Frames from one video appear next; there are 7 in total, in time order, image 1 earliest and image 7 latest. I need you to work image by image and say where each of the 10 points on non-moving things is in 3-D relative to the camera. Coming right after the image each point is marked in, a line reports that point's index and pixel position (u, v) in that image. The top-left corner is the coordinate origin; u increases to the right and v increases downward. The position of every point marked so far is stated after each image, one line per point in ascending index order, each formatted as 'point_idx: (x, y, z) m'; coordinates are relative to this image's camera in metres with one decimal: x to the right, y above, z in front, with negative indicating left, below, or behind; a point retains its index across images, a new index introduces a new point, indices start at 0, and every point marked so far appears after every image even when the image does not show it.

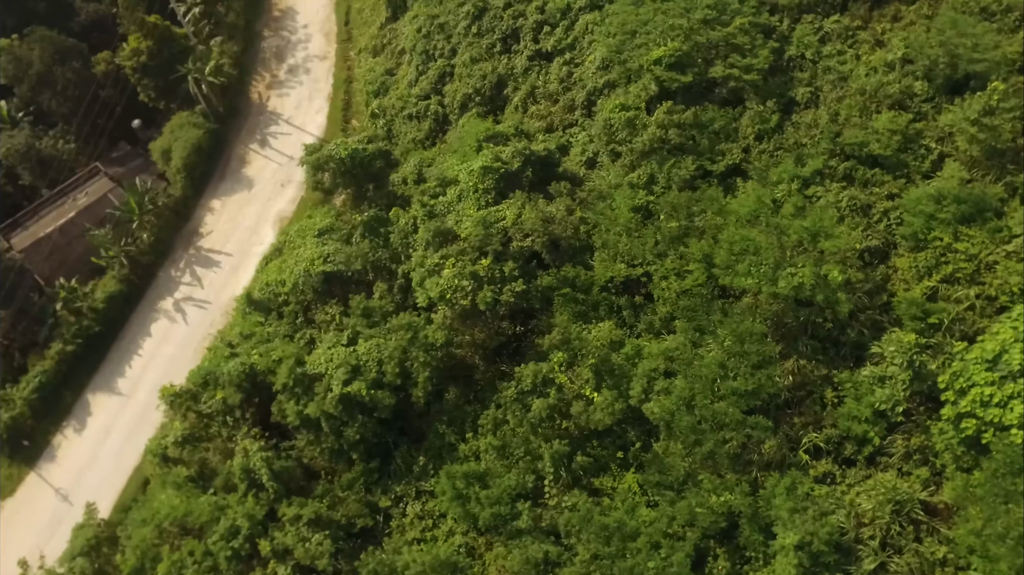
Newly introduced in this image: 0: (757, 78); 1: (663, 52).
0: (+5.6, +4.8, +18.2) m
1: (+3.6, +5.5, +18.8) m
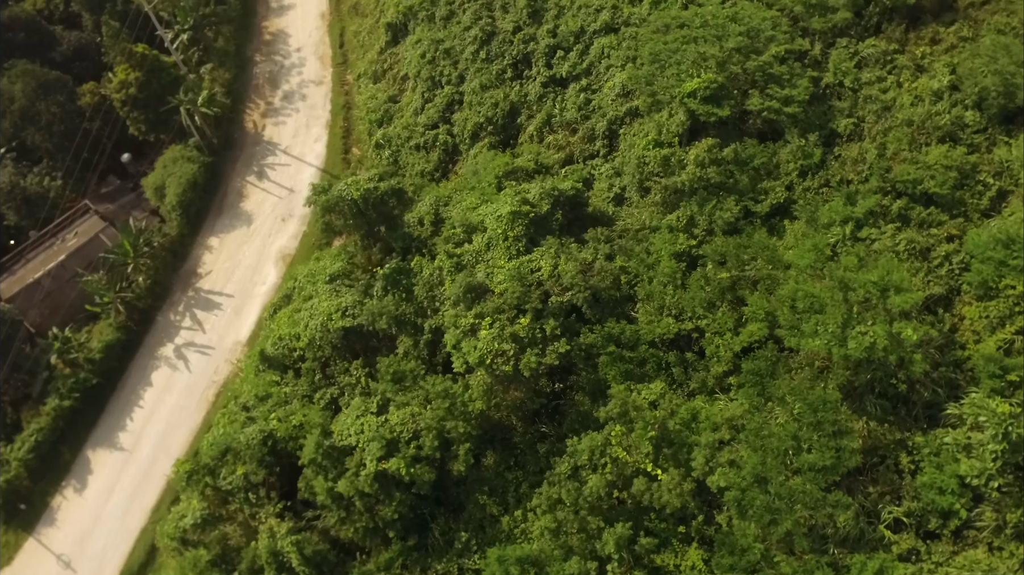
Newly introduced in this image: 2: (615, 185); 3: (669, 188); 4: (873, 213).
0: (+6.2, +3.8, +17.3) m
1: (+4.1, +4.5, +17.8) m
2: (+2.4, +2.3, +18.2) m
3: (+3.4, +2.2, +17.5) m
4: (+7.1, +1.5, +15.7) m
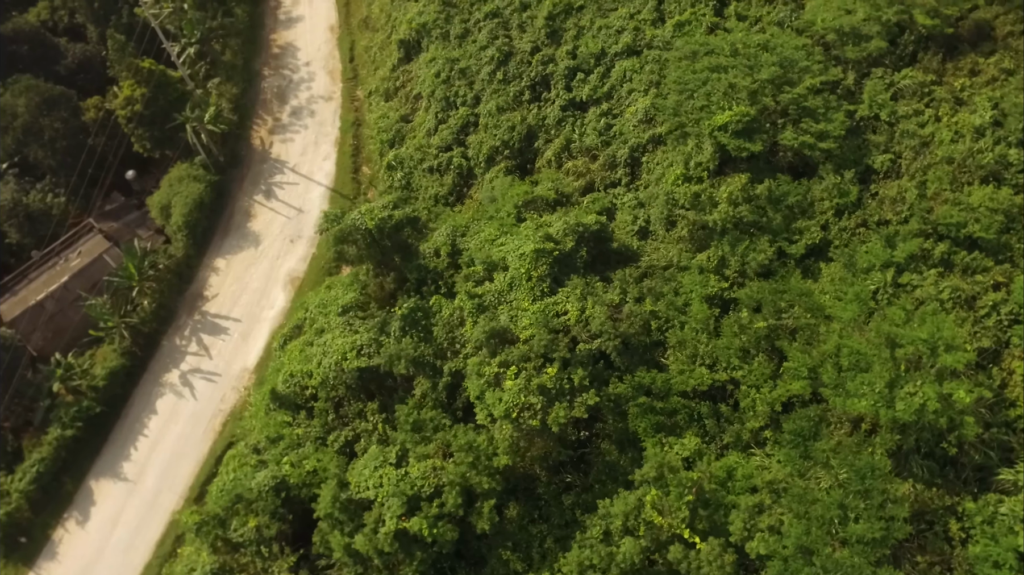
0: (+6.7, +2.9, +16.6) m
1: (+4.6, +3.7, +17.1) m
2: (+2.9, +1.5, +17.5) m
3: (+3.9, +1.3, +16.9) m
4: (+7.6, +0.6, +15.1) m
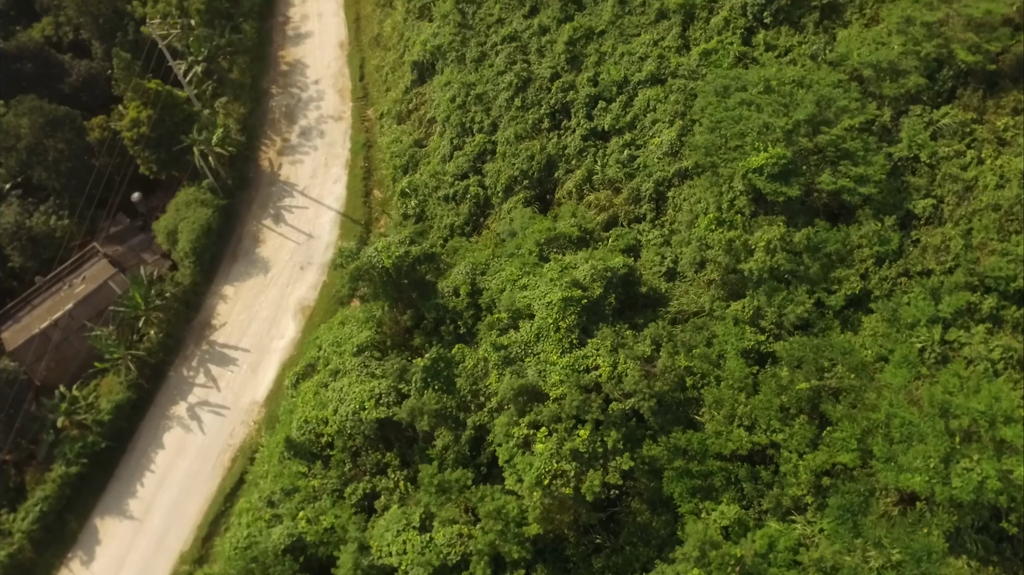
0: (+7.2, +1.9, +15.9) m
1: (+5.2, +2.6, +16.4) m
2: (+3.4, +0.5, +16.9) m
3: (+4.5, +0.3, +16.2) m
4: (+8.2, -0.4, +14.4) m
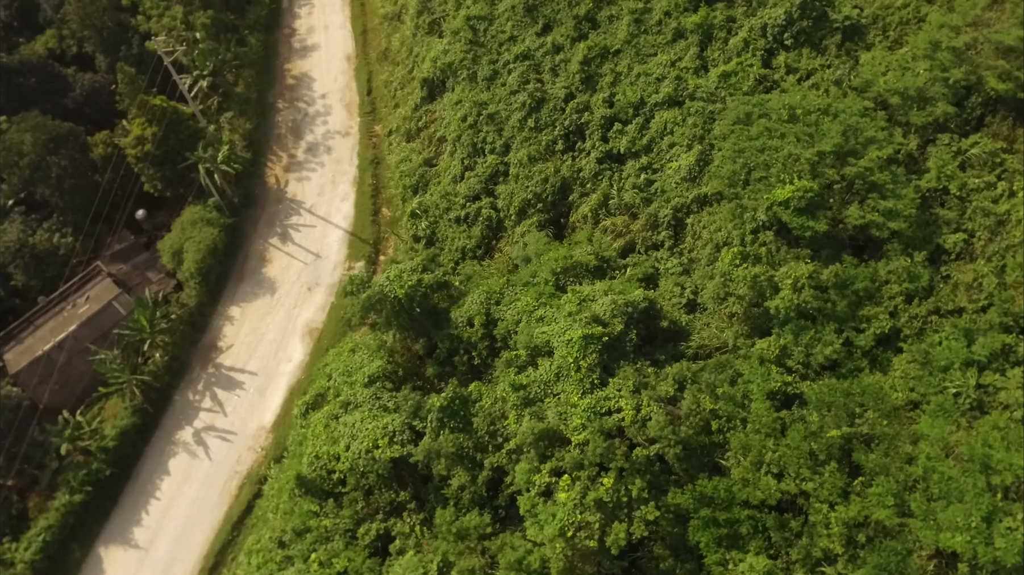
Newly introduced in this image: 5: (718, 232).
0: (+7.6, +1.2, +15.5) m
1: (+5.5, +1.9, +16.0) m
2: (+3.7, -0.2, +16.4) m
3: (+4.8, -0.4, +15.7) m
4: (+8.5, -1.2, +14.0) m
5: (+4.5, +1.2, +17.0) m
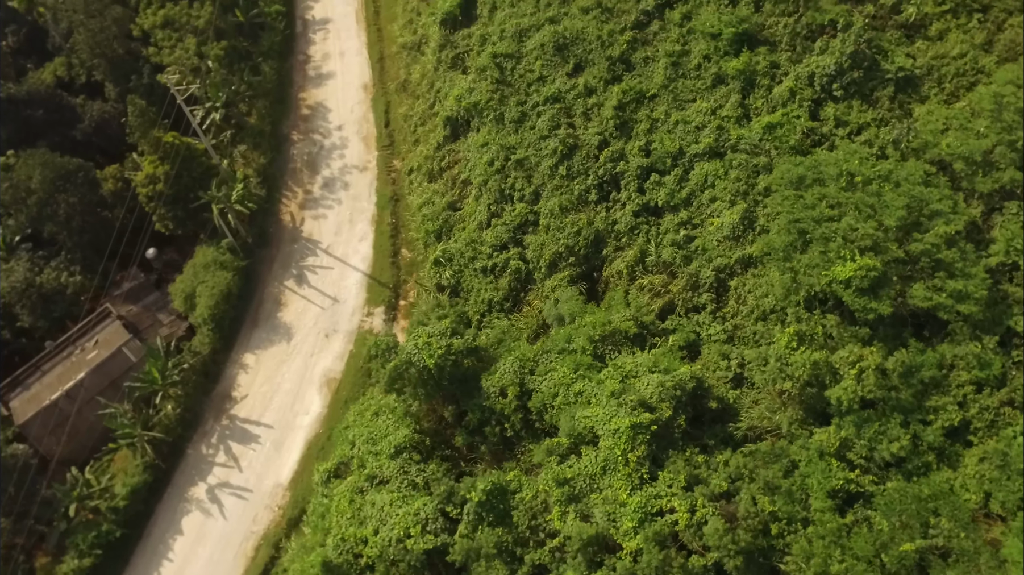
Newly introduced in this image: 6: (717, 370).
0: (+8.4, -0.4, +14.5) m
1: (+6.3, +0.4, +15.0) m
2: (+4.5, -1.8, +15.4) m
3: (+5.6, -2.0, +14.8) m
4: (+9.3, -2.8, +13.0) m
5: (+5.2, -0.4, +16.0) m
6: (+4.3, -1.9, +16.2) m
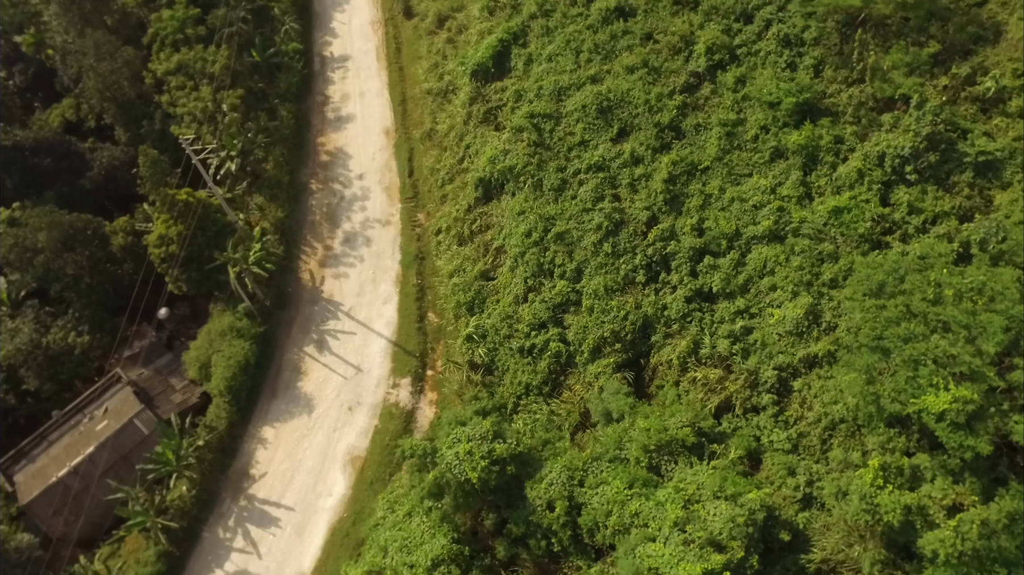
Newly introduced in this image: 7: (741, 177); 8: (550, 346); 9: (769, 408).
0: (+9.4, -2.6, +13.1) m
1: (+7.3, -1.9, +13.6) m
2: (+5.5, -4.0, +14.1) m
3: (+6.6, -4.2, +13.4) m
4: (+10.3, -5.1, +11.7) m
5: (+6.2, -2.6, +14.6) m
6: (+5.3, -4.1, +14.8) m
7: (+5.5, +2.7, +19.3) m
8: (+1.0, -1.5, +19.9) m
9: (+5.6, -2.6, +17.1) m
